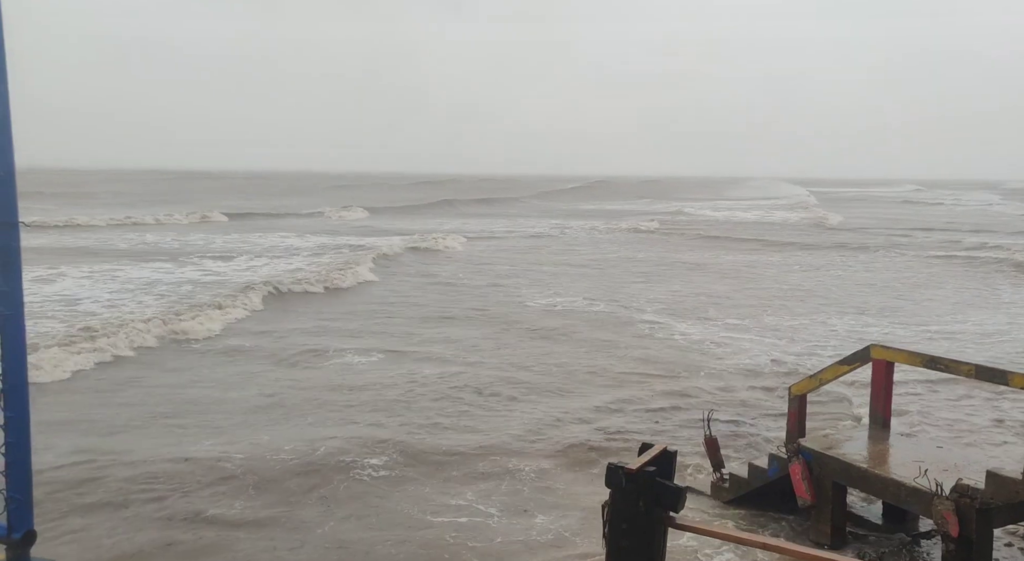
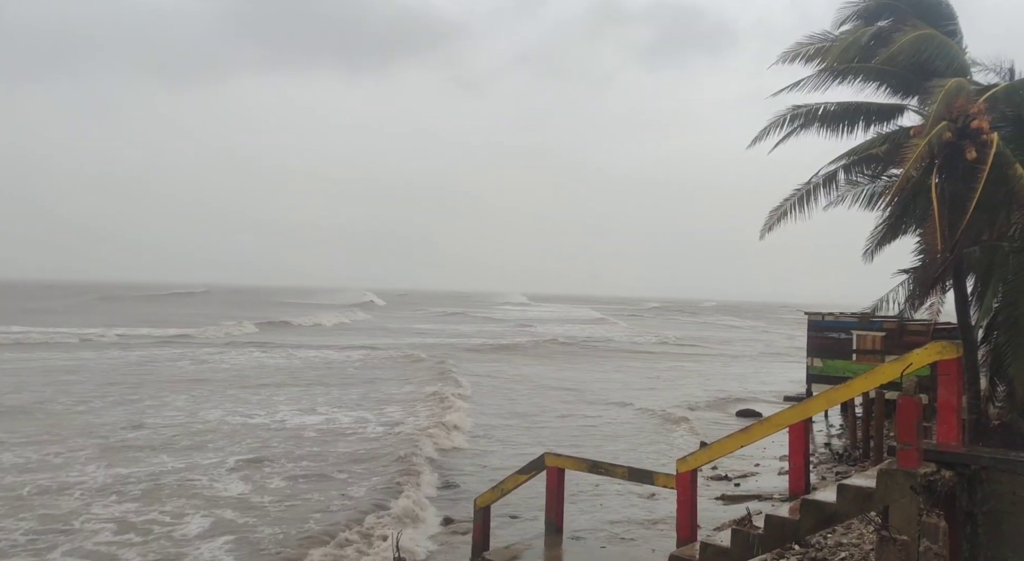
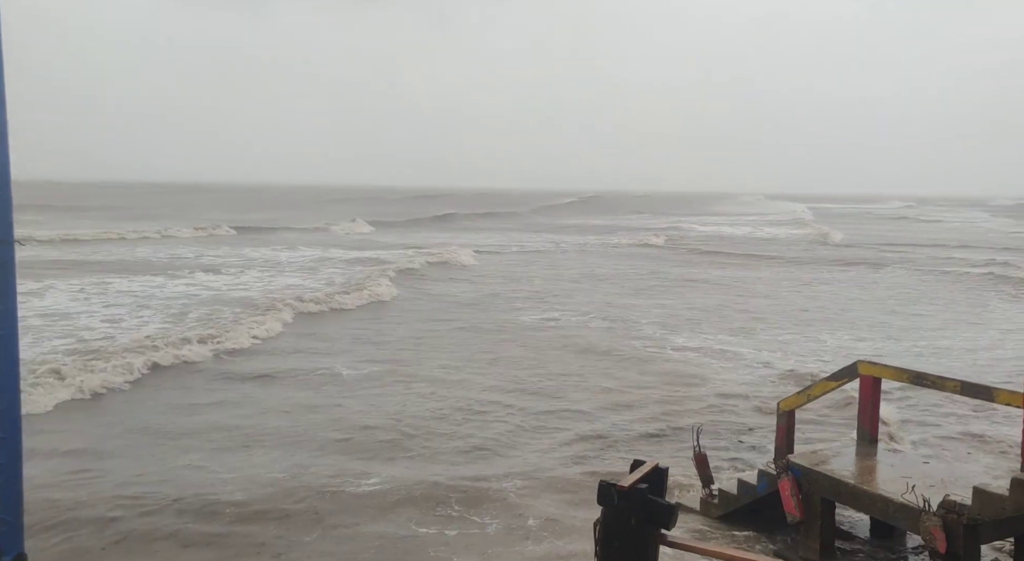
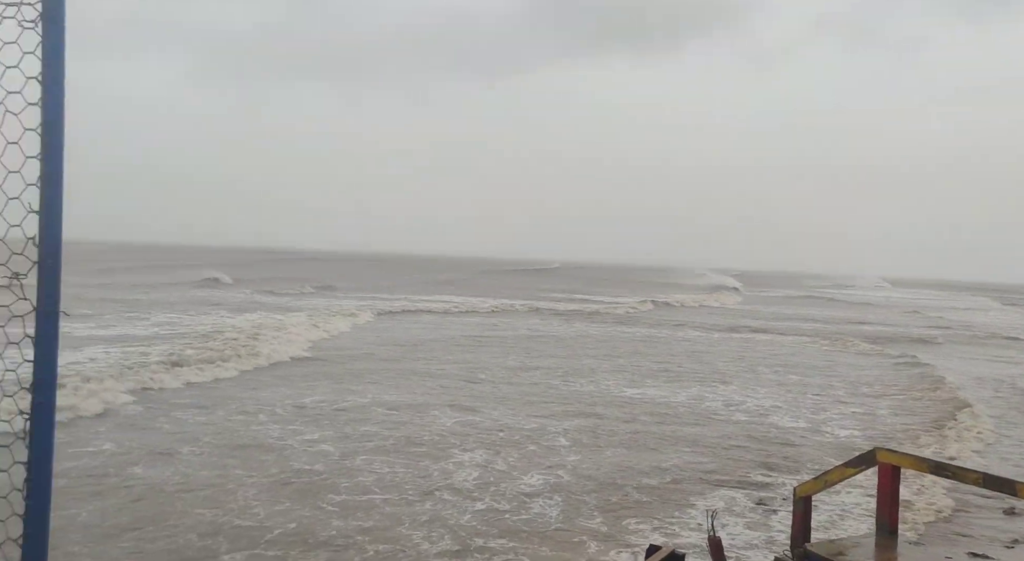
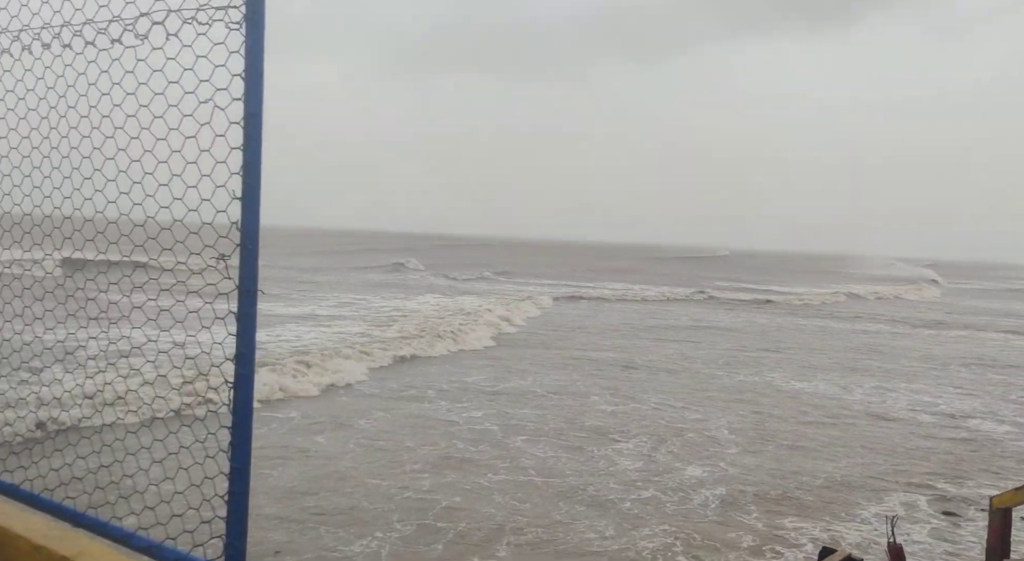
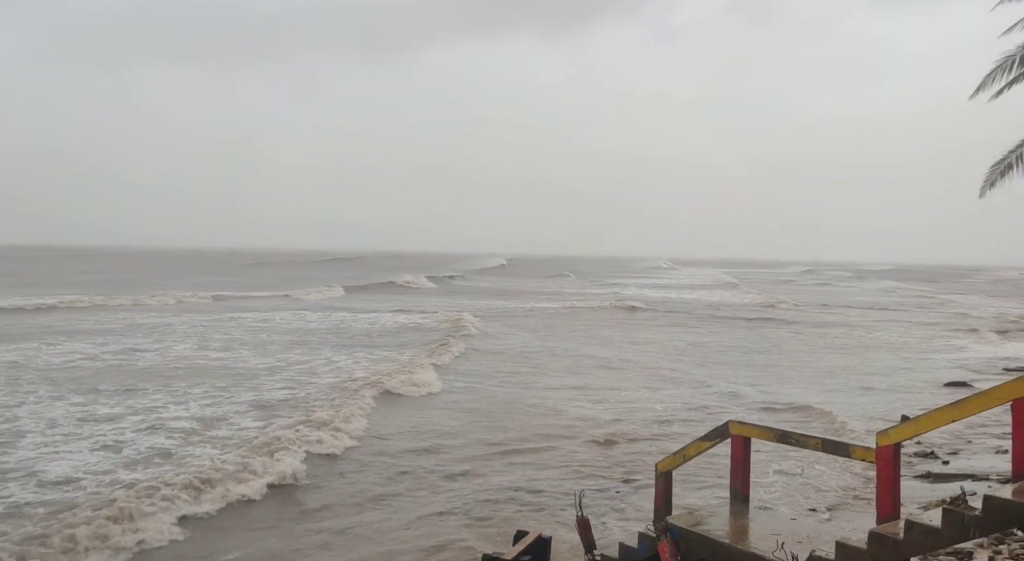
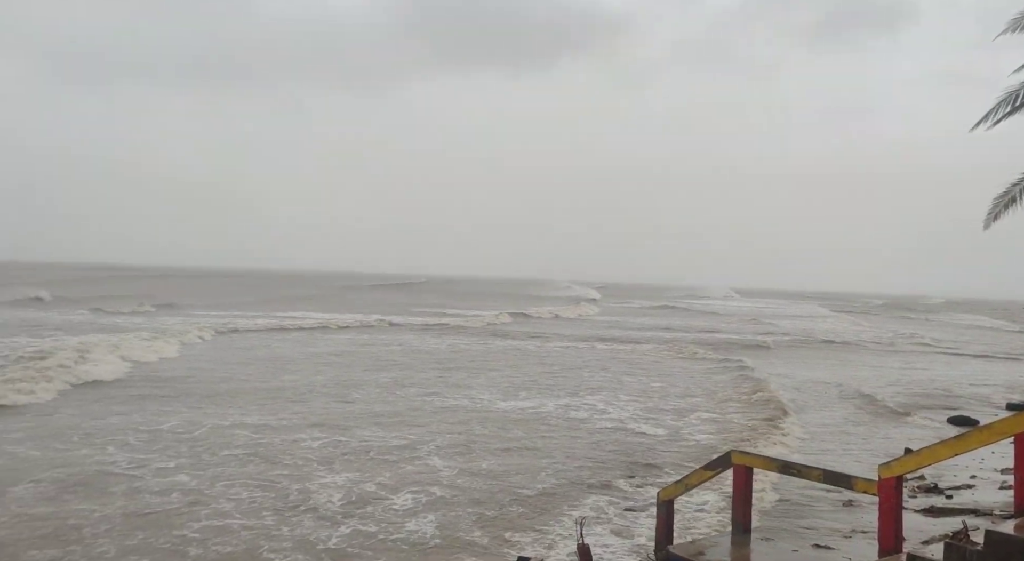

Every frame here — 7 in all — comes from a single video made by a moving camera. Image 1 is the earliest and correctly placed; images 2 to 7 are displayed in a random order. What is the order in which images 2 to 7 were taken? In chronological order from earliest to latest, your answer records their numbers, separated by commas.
3, 6, 2, 7, 4, 5
